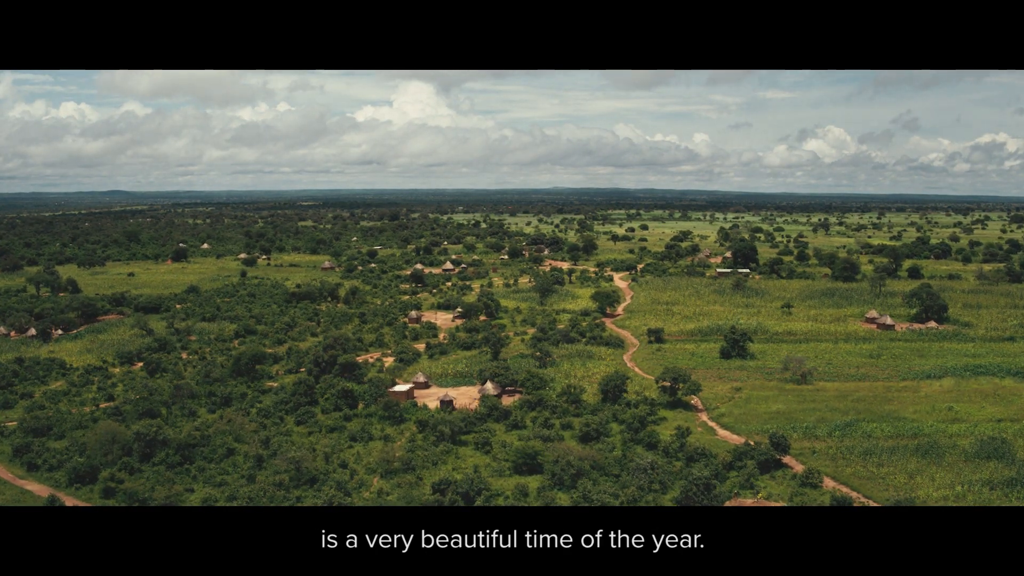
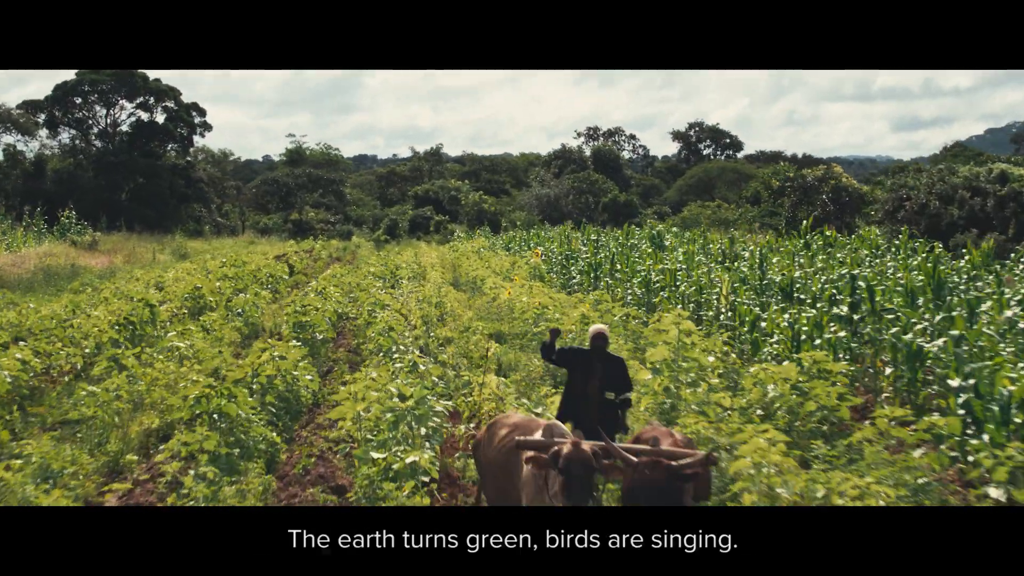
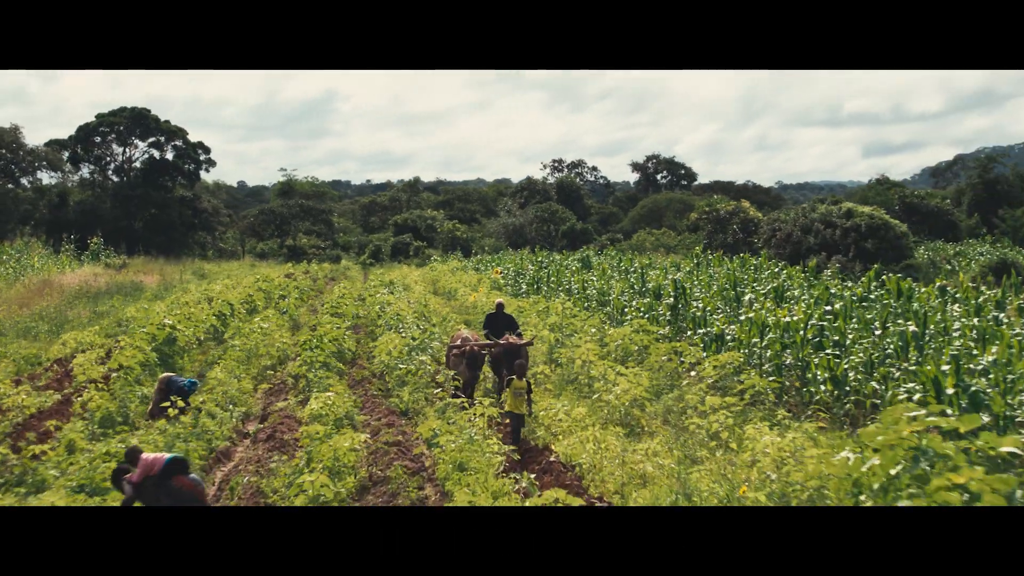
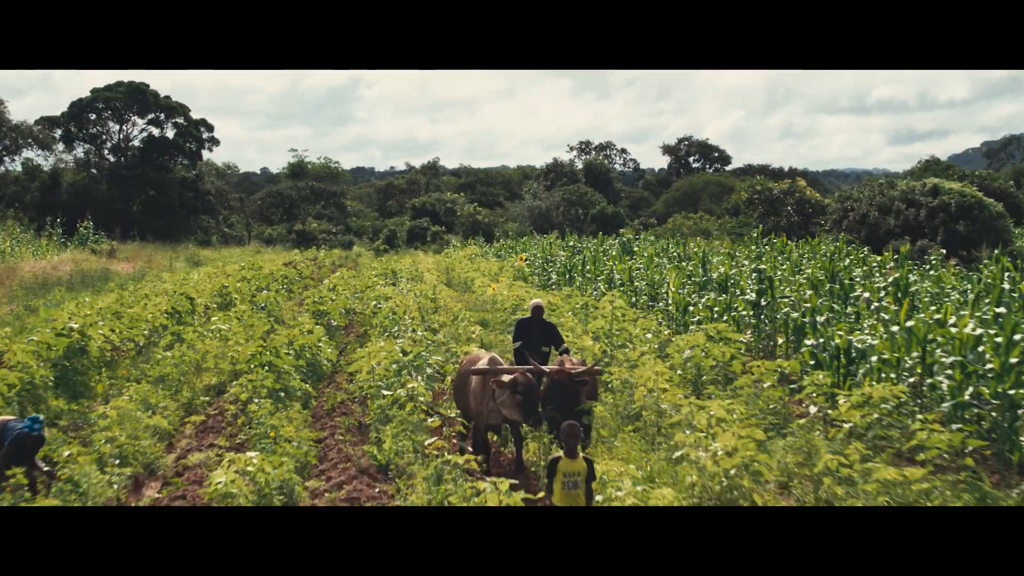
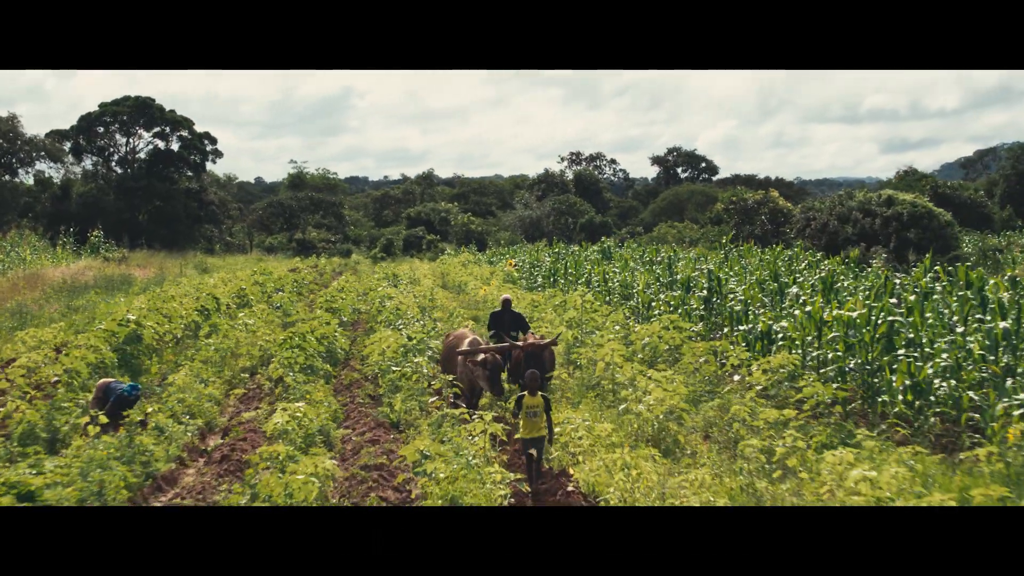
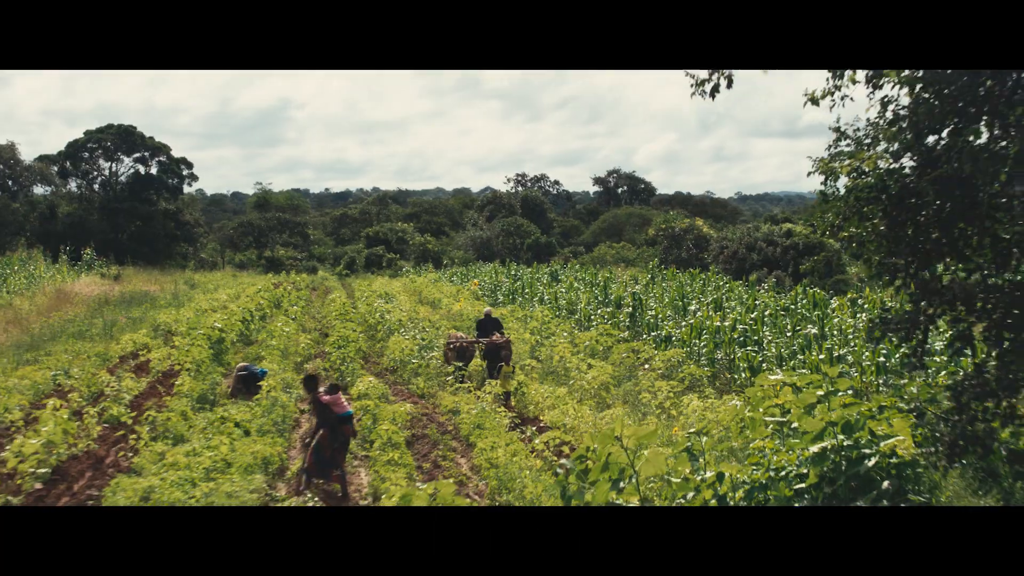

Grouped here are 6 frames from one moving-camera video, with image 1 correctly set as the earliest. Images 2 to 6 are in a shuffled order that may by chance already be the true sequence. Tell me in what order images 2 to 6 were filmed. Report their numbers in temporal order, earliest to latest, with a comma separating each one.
6, 3, 5, 4, 2
